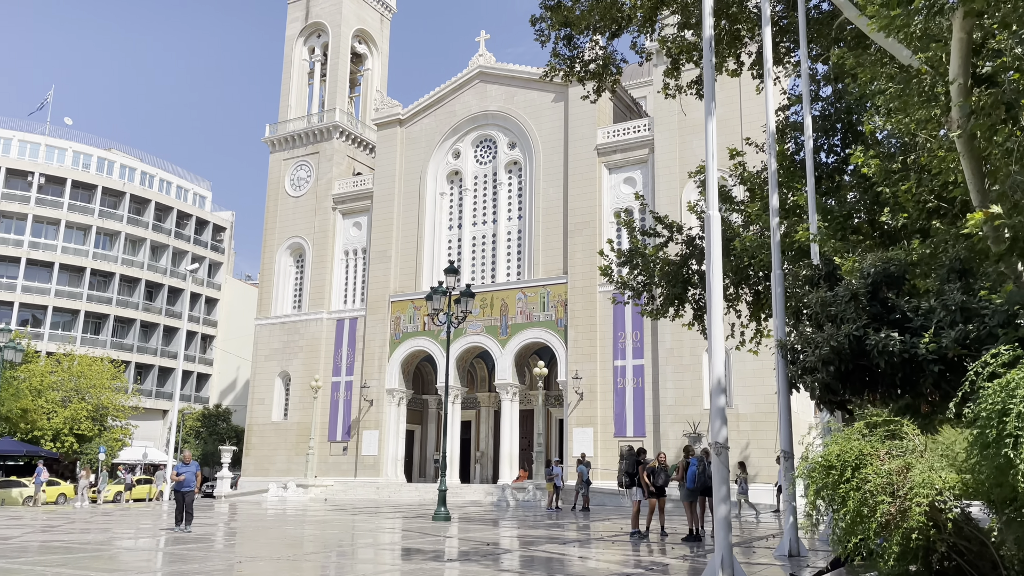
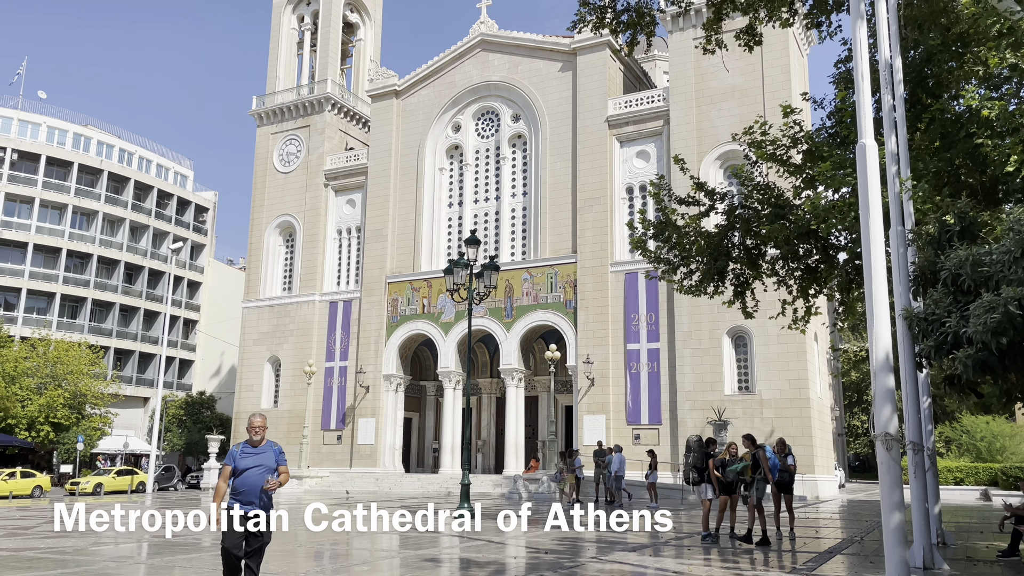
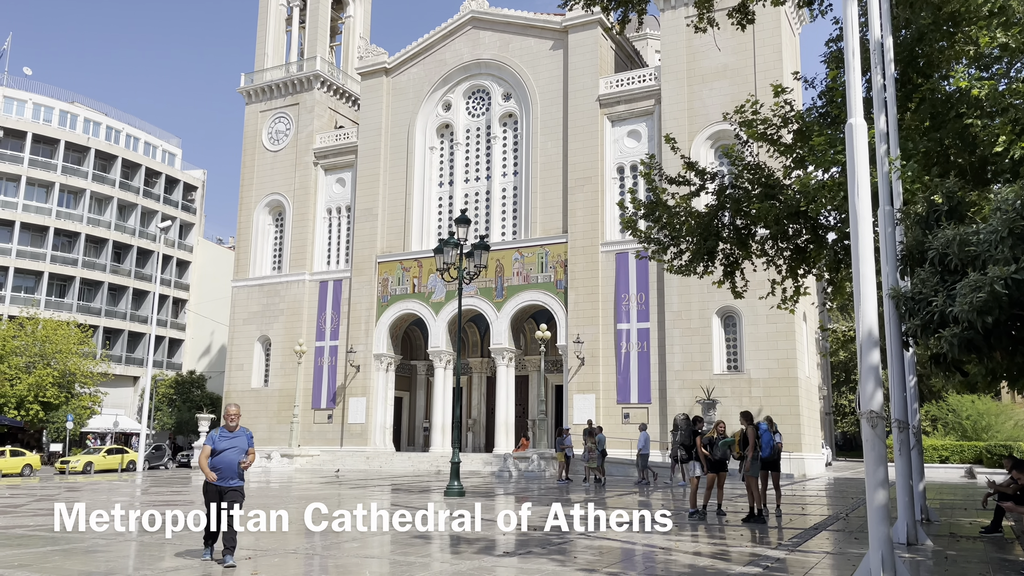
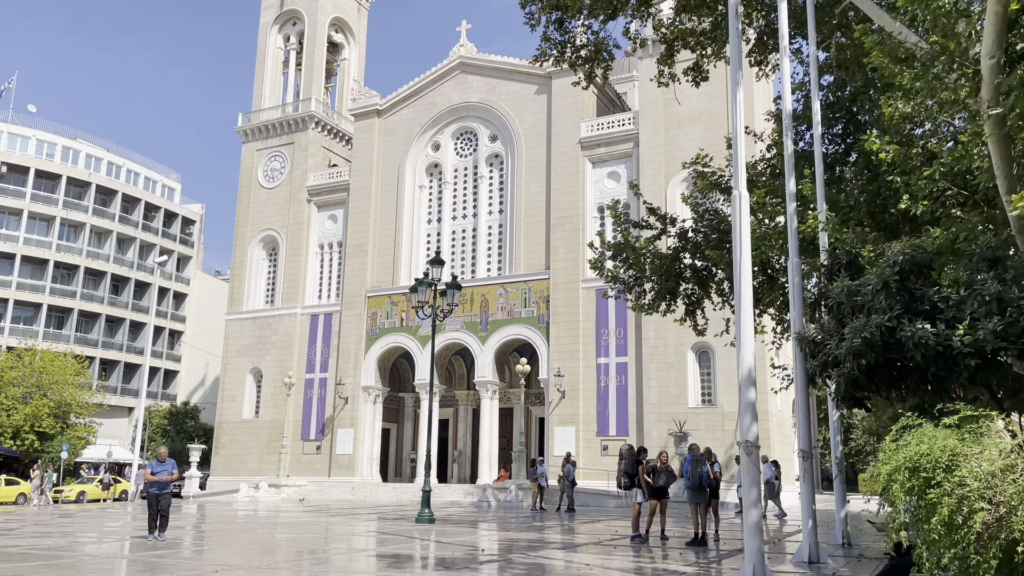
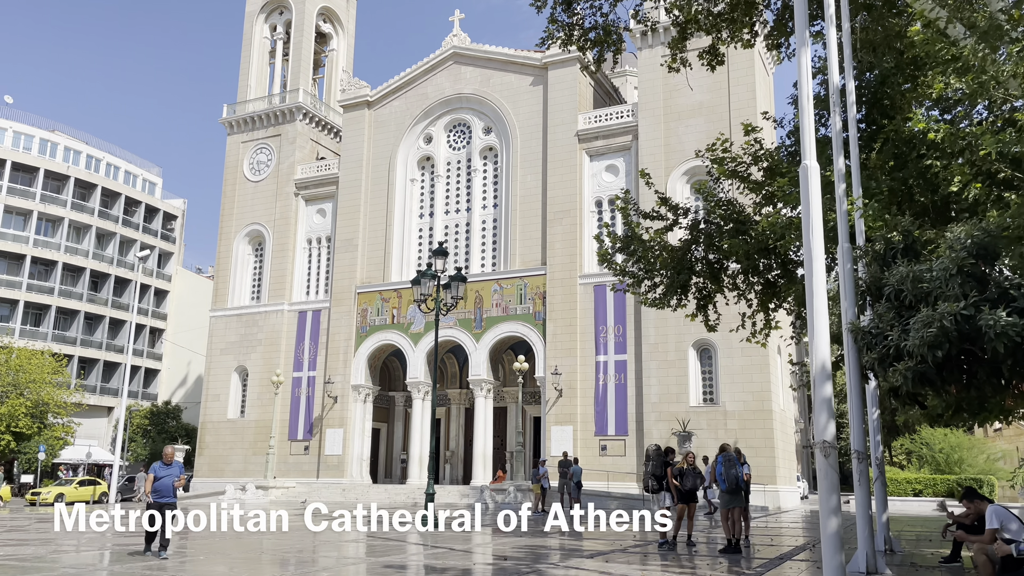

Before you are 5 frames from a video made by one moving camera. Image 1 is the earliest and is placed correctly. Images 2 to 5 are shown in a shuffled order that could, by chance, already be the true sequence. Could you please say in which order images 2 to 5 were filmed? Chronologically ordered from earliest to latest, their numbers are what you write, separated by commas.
4, 5, 3, 2
